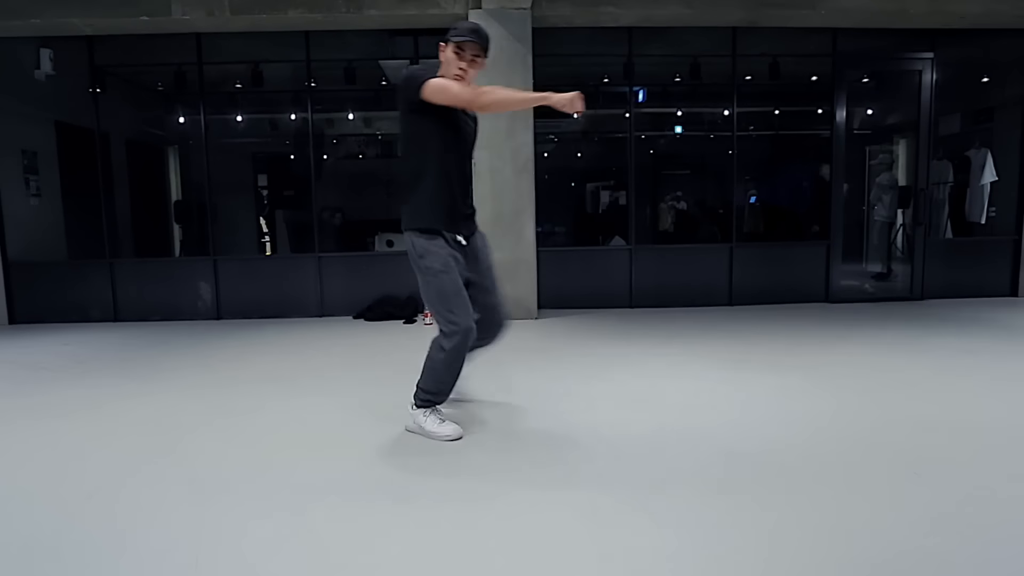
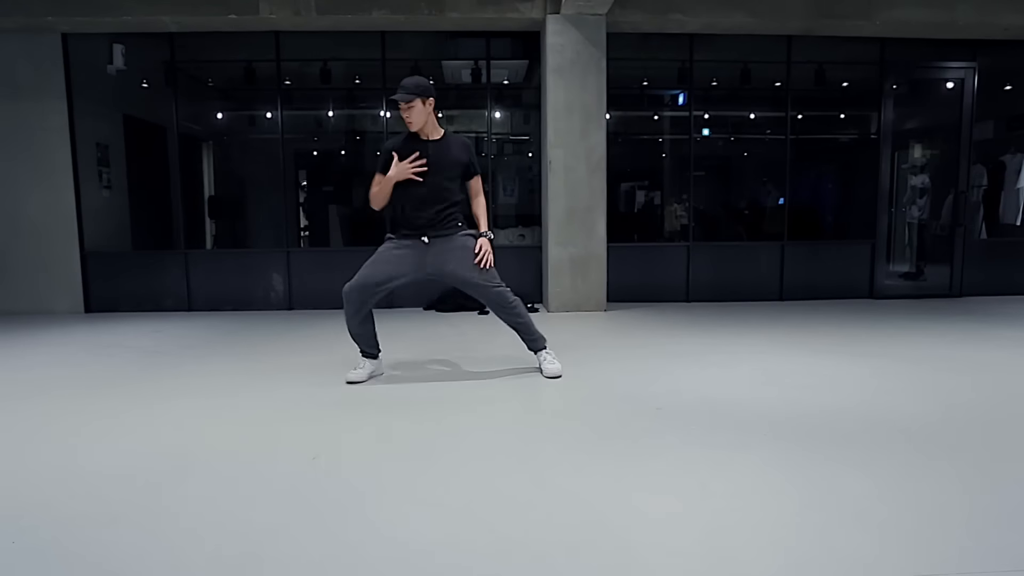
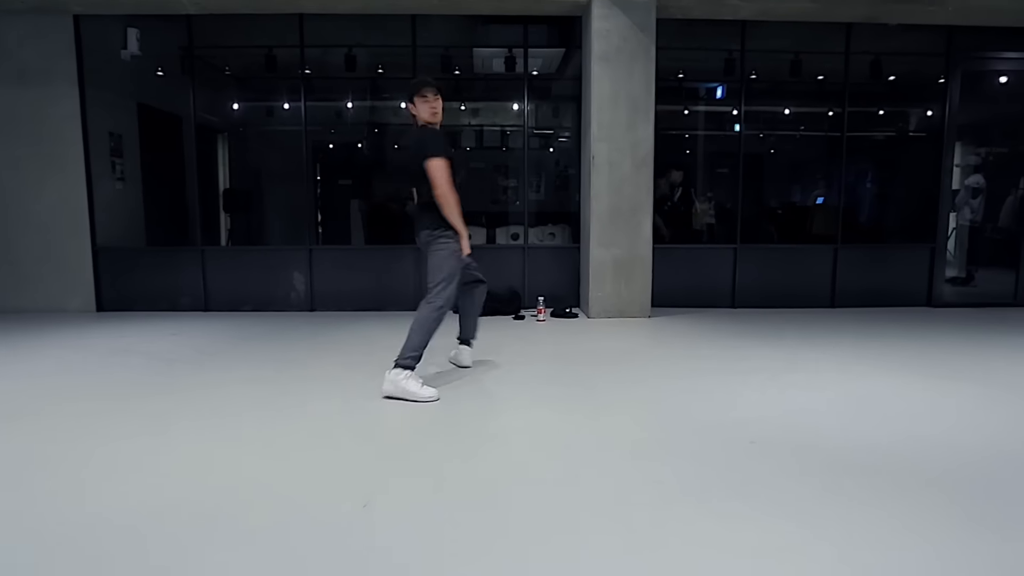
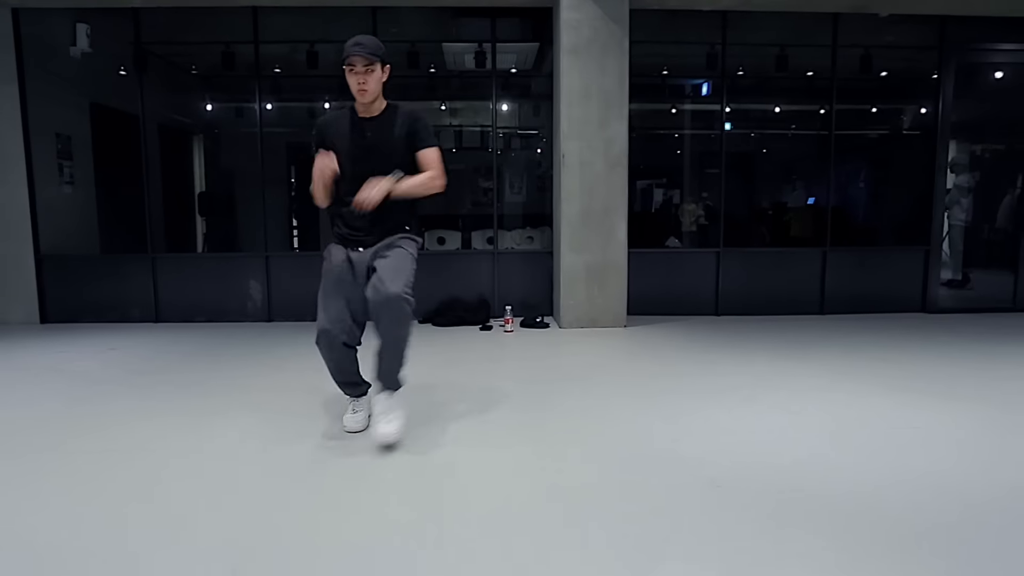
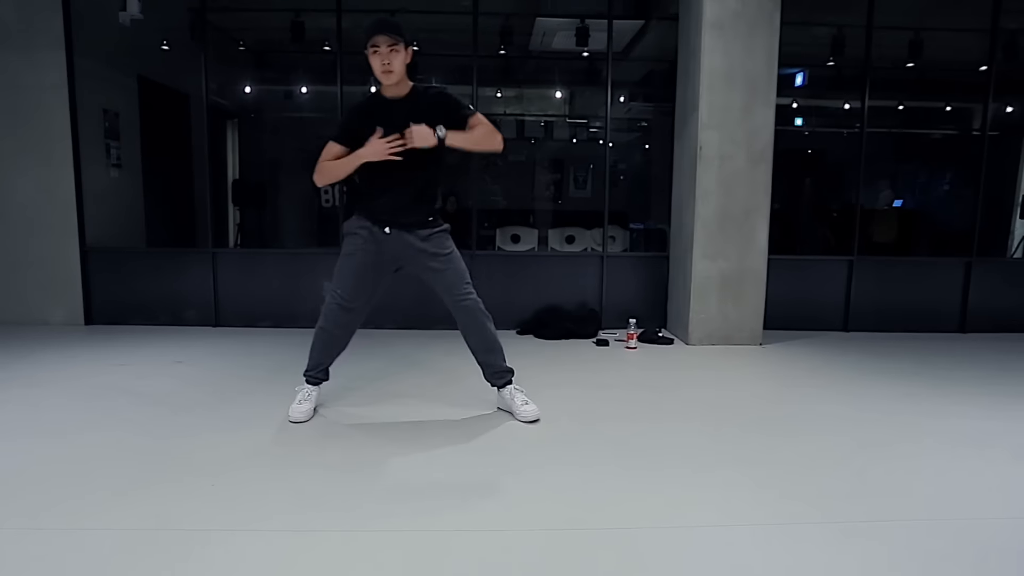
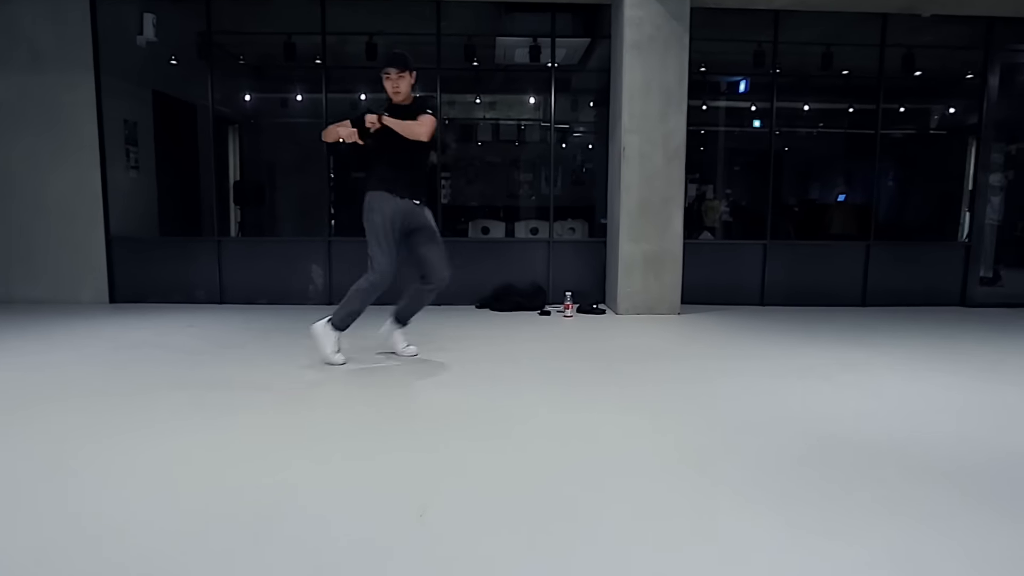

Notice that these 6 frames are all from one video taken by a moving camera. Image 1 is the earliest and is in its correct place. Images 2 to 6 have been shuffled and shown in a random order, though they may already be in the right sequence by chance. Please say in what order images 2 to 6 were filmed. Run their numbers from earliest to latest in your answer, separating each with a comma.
2, 4, 3, 6, 5
